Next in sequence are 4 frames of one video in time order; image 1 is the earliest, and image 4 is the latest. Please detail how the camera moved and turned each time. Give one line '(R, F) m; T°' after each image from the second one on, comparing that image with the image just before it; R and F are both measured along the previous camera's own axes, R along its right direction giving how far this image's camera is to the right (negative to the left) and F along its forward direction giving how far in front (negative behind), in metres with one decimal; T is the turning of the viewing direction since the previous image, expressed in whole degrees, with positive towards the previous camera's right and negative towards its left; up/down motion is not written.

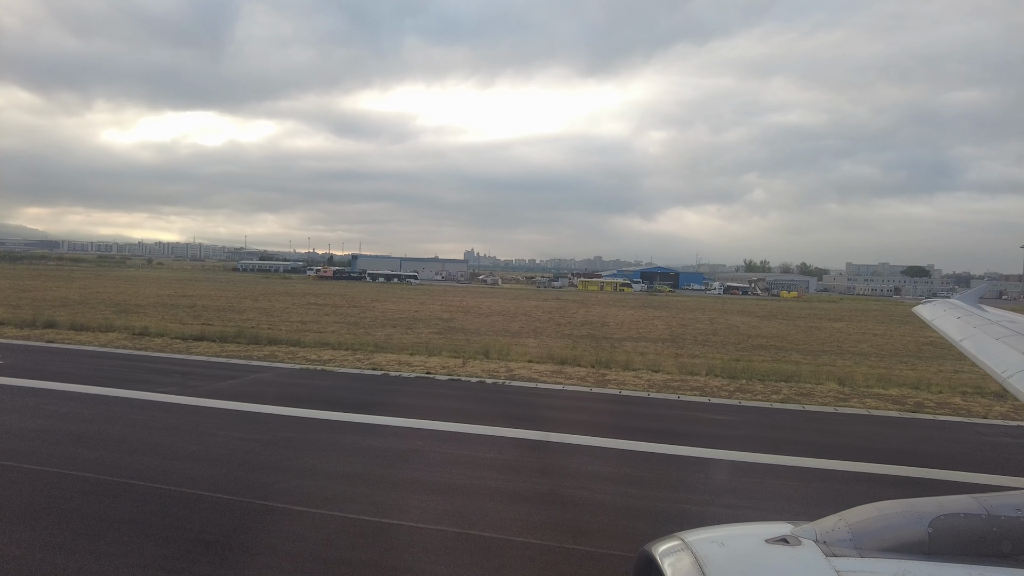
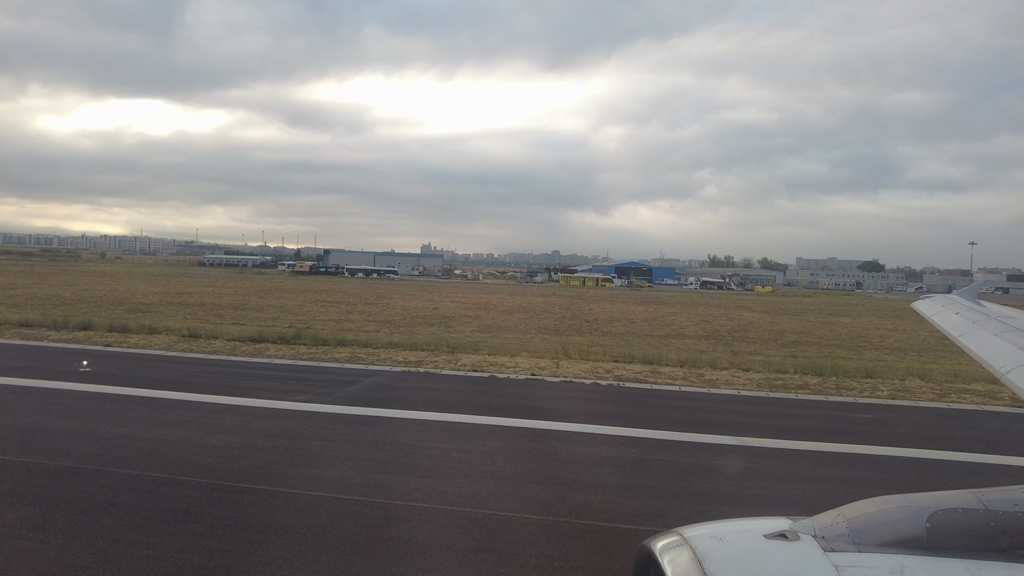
(-0.5, +0.1) m; +4°
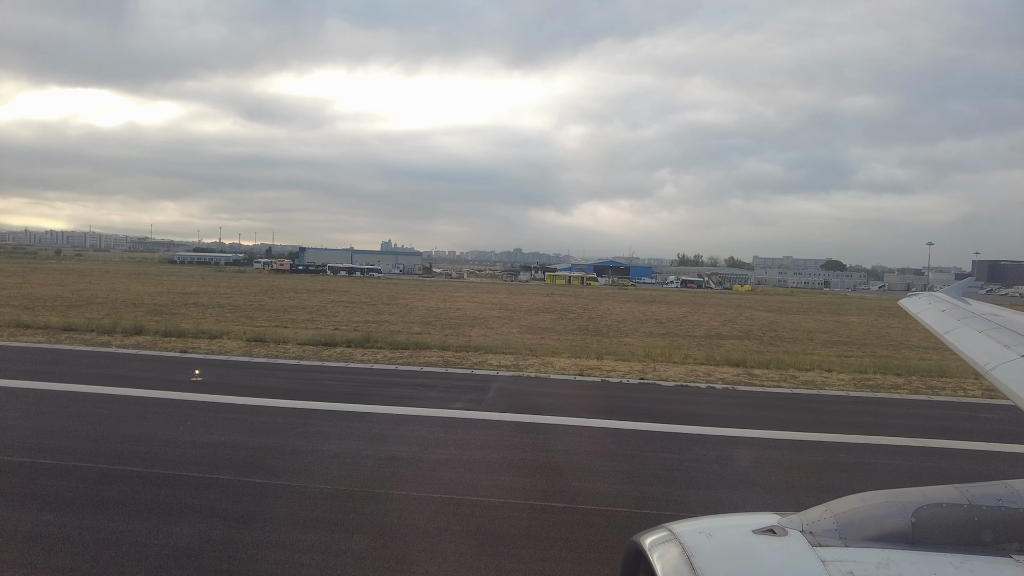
(-0.5, 0.0) m; +4°
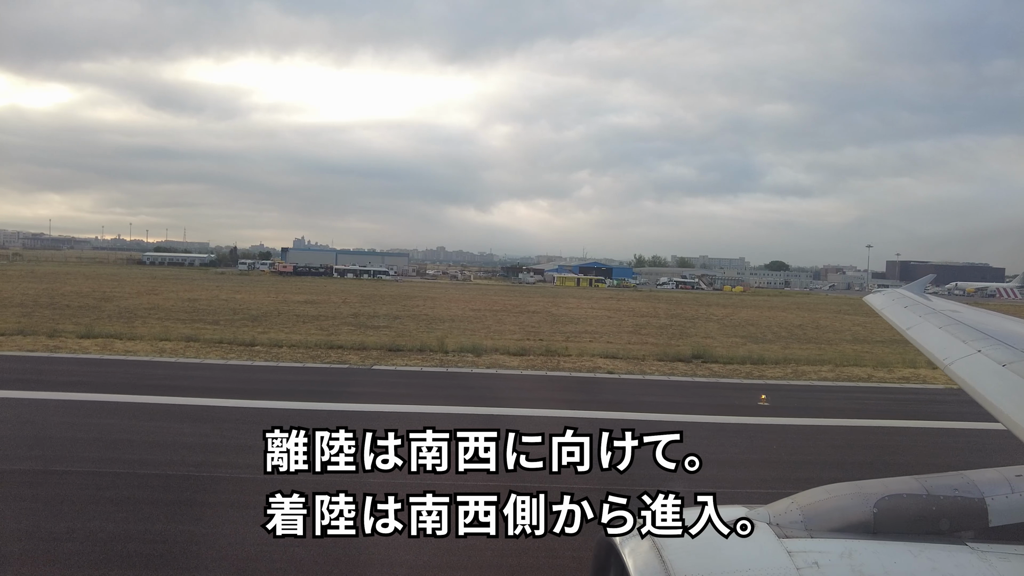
(-1.9, +0.1) m; +8°
